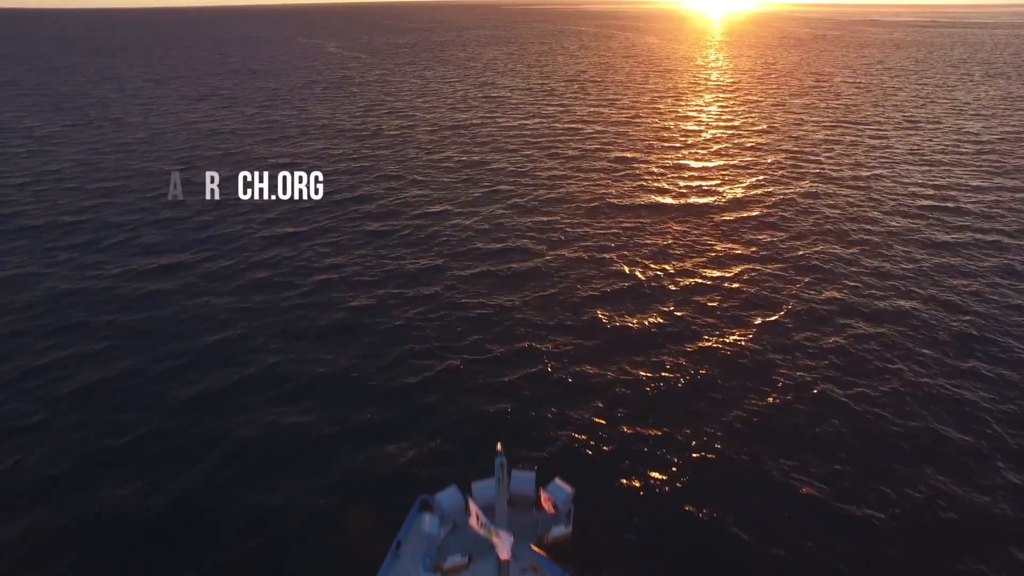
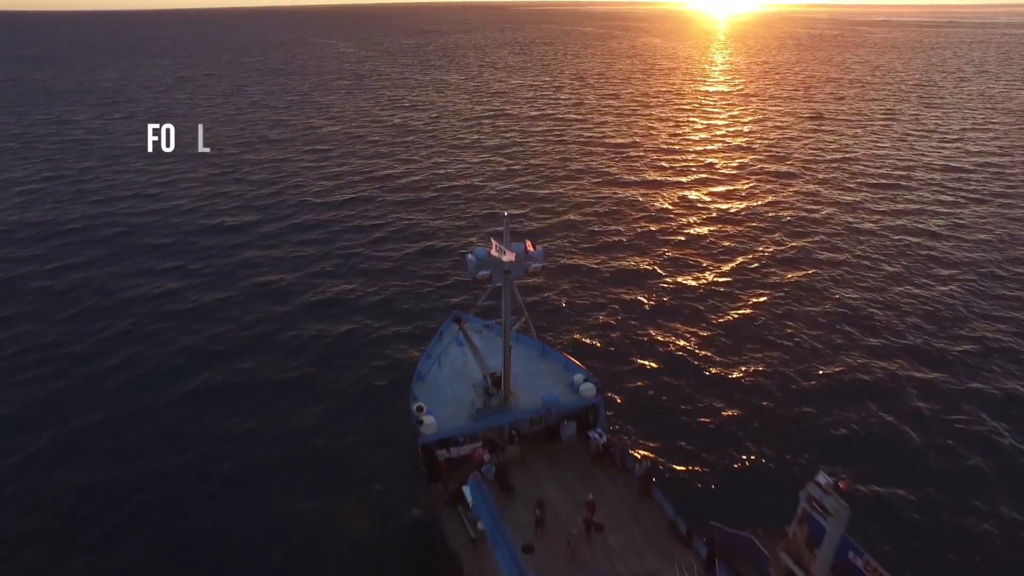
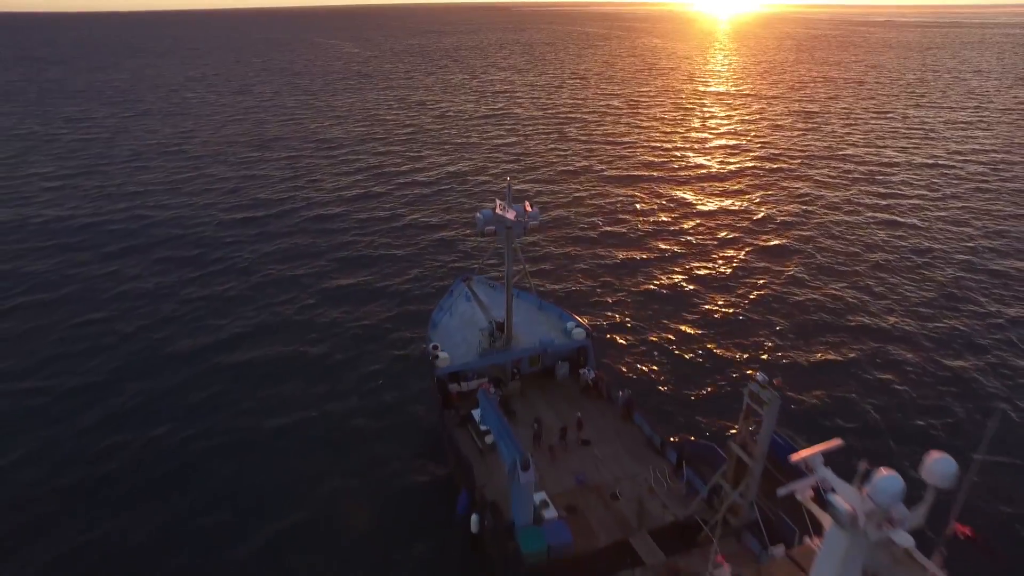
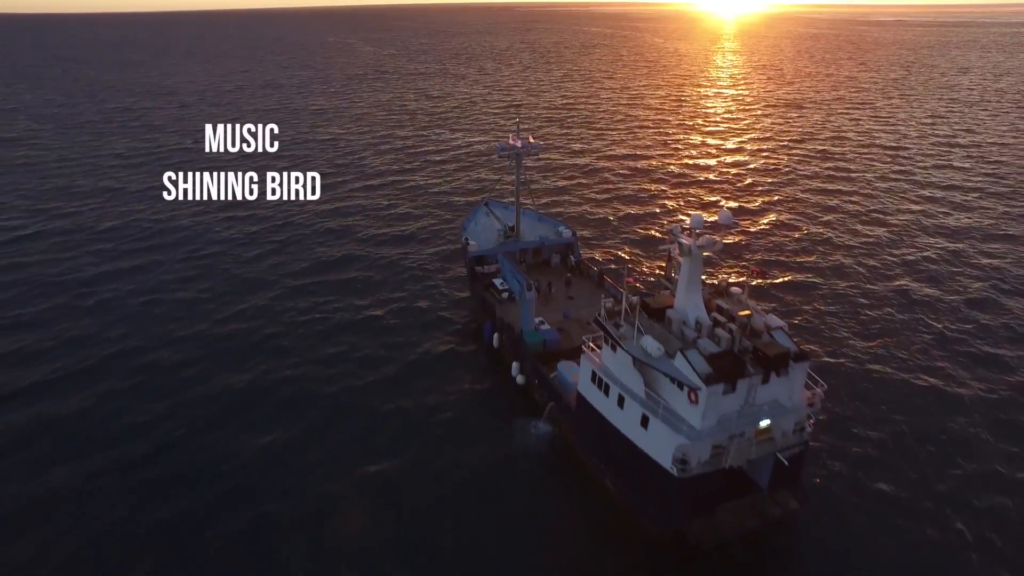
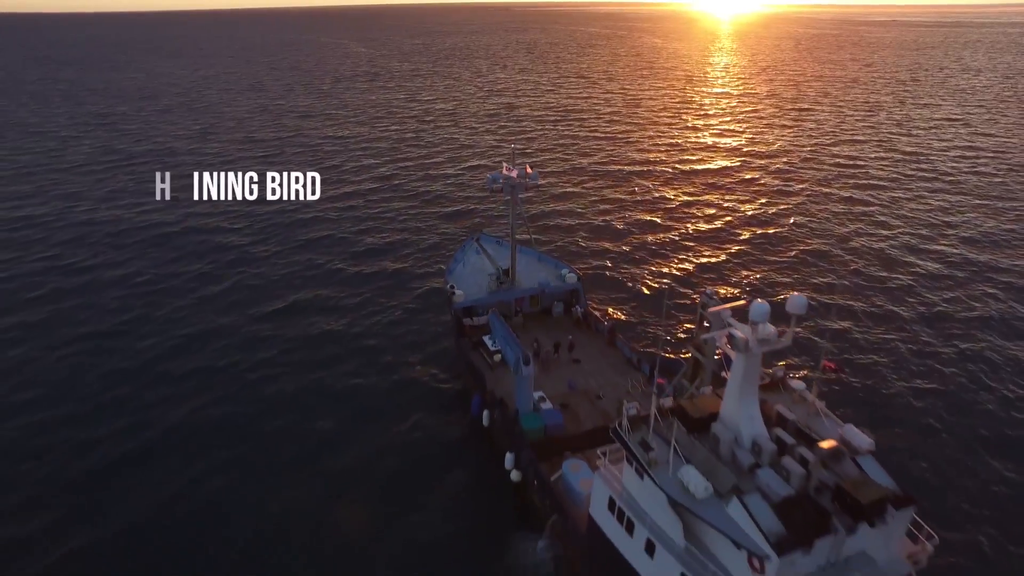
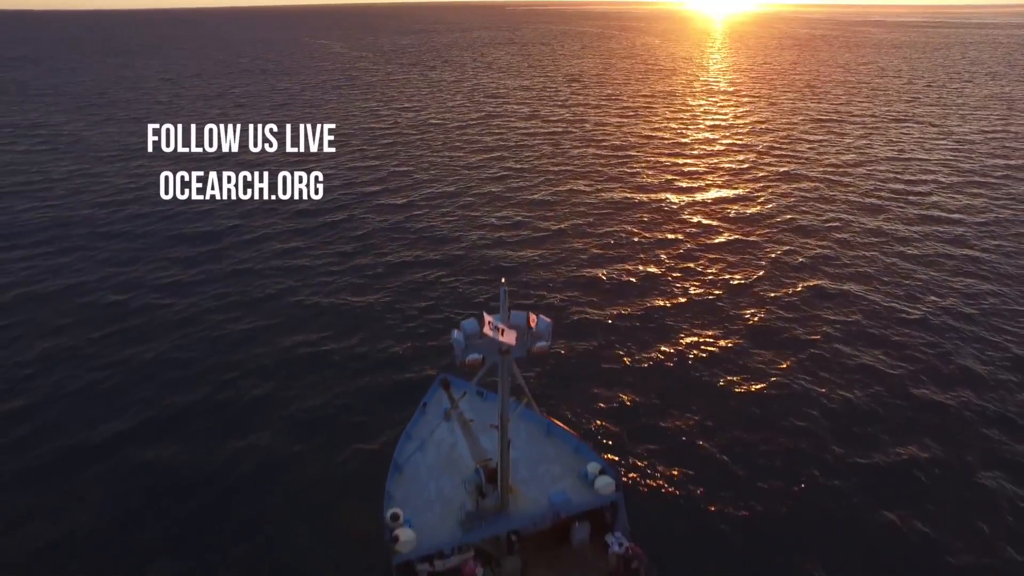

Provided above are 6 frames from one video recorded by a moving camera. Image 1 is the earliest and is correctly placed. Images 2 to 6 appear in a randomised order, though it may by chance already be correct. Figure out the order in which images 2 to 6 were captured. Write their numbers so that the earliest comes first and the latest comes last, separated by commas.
6, 2, 3, 5, 4
